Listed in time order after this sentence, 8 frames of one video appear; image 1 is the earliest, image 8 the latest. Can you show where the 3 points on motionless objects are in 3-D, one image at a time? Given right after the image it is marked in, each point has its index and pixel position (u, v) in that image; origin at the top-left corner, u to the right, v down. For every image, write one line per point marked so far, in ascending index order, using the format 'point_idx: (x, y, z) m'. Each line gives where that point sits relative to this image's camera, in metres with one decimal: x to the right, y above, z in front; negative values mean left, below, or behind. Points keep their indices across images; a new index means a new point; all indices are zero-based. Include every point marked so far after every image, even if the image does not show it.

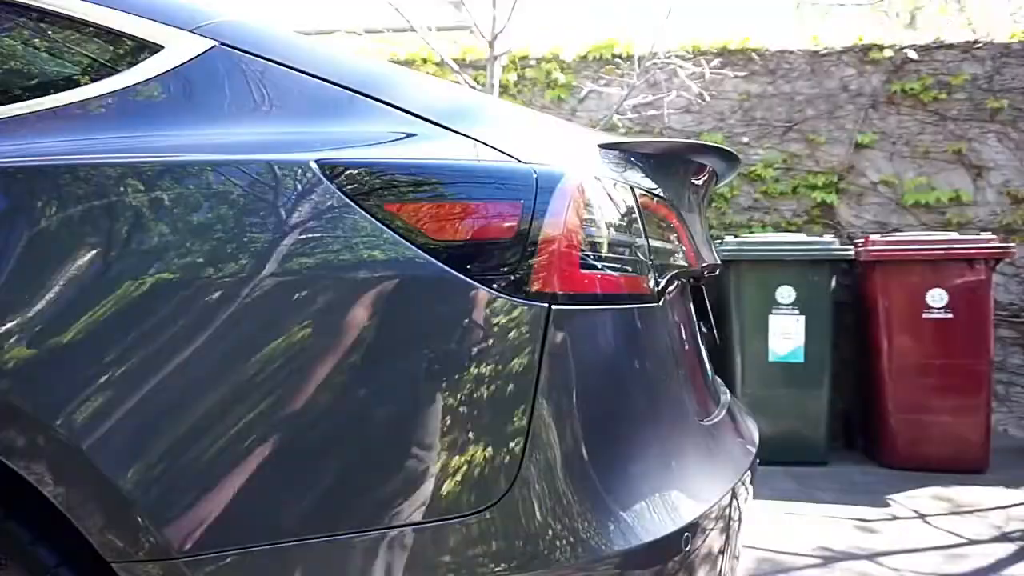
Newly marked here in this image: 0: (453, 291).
0: (-0.1, 0.0, +1.0) m
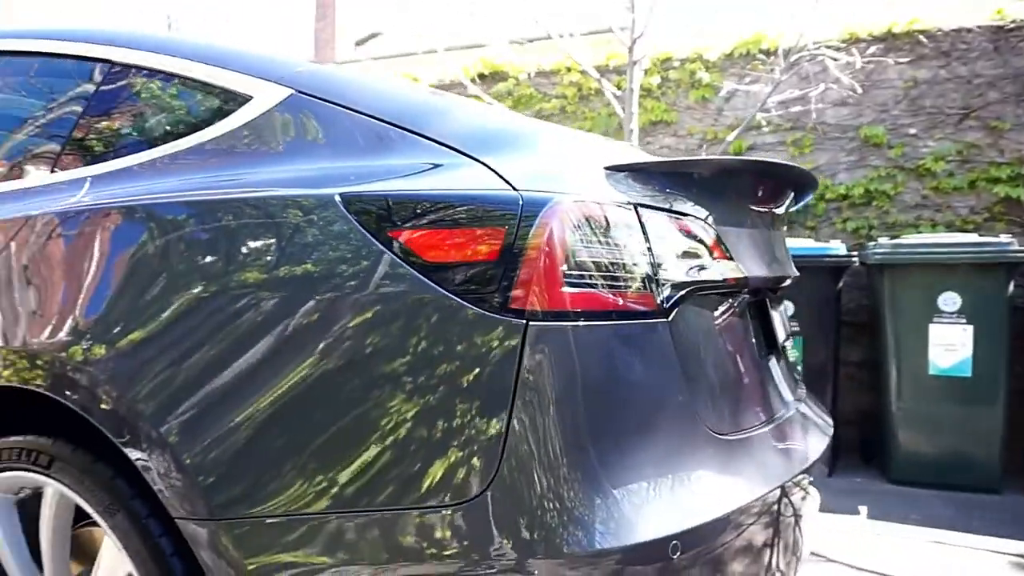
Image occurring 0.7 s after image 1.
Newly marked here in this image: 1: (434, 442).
0: (-0.1, 0.0, +1.1) m
1: (-0.1, -0.2, +1.1) m
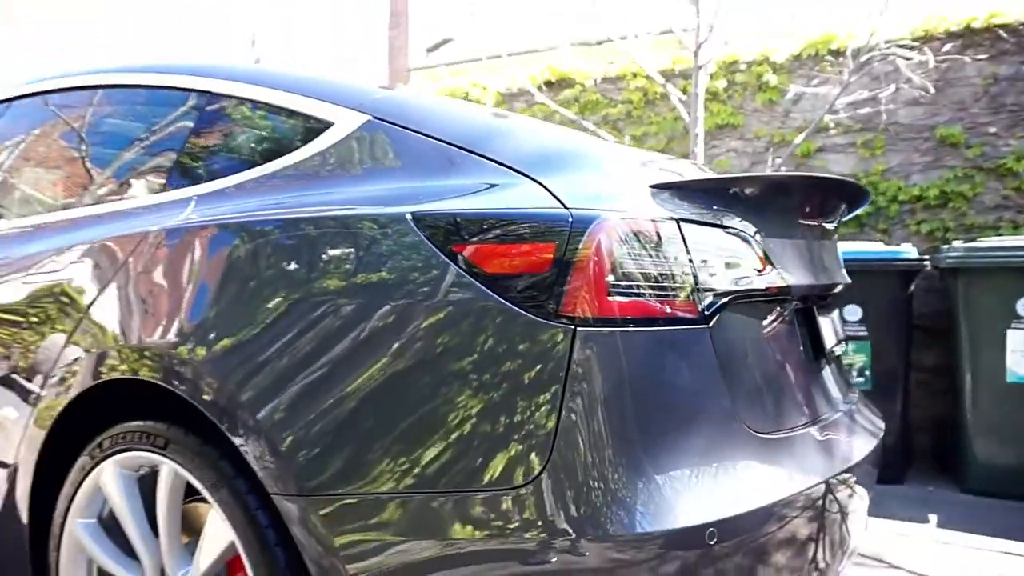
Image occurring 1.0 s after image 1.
0: (0.0, -0.1, +1.2) m
1: (0.0, -0.3, +1.2) m
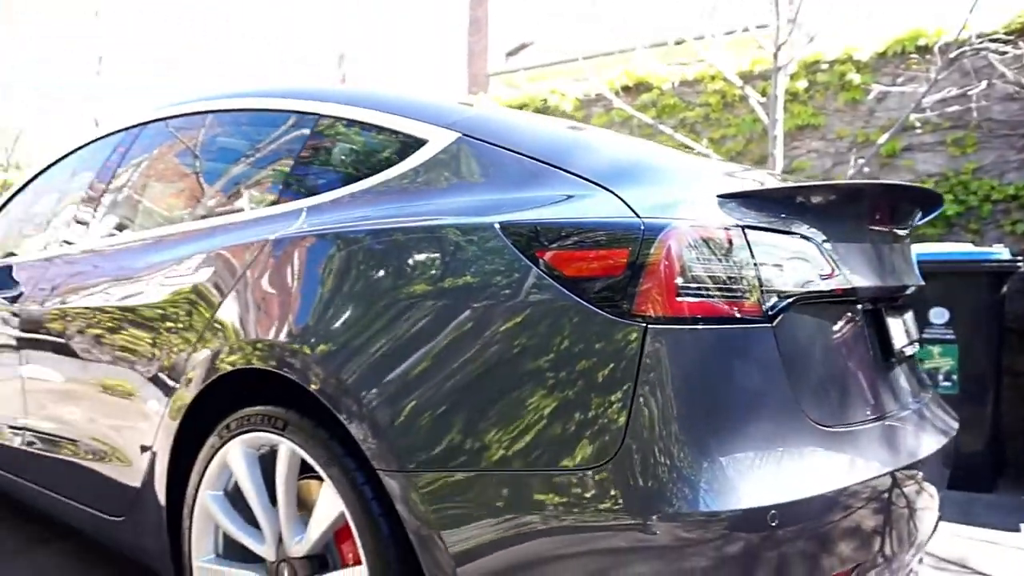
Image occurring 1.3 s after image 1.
0: (+0.2, -0.1, +1.4) m
1: (+0.1, -0.3, +1.3) m
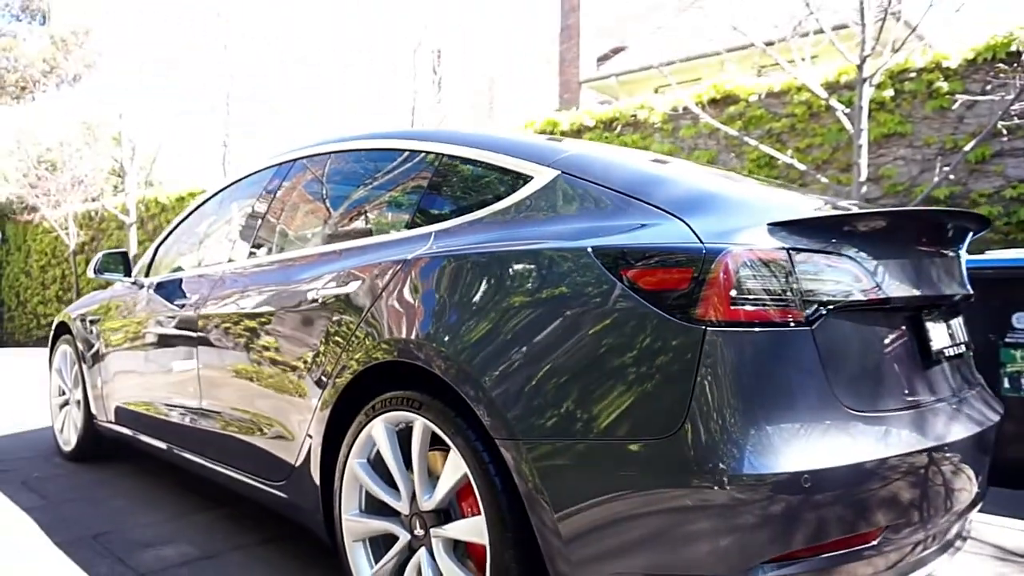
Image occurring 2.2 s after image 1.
0: (+0.4, -0.1, +1.7) m
1: (+0.3, -0.3, +1.7) m
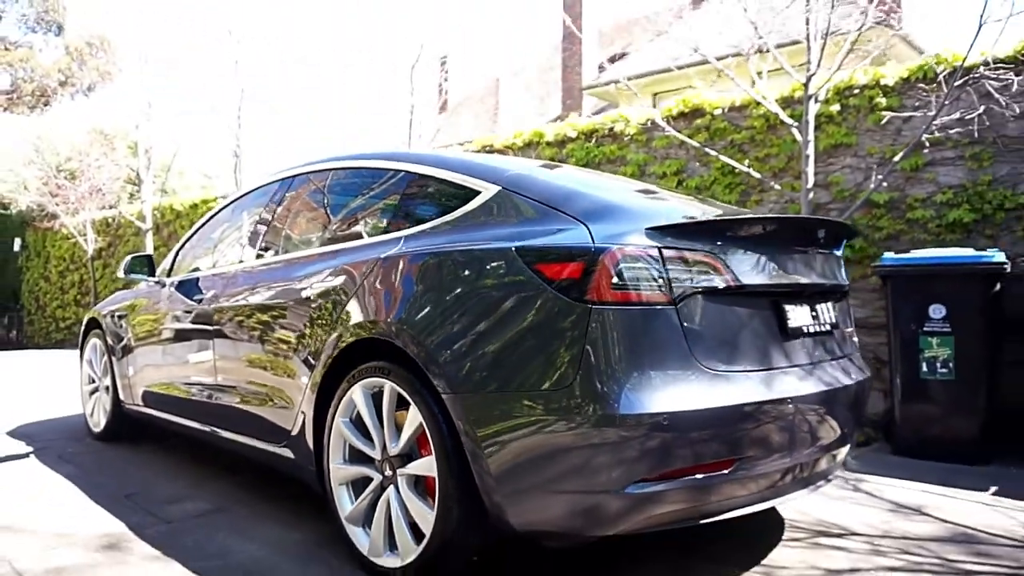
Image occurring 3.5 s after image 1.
0: (+0.2, 0.0, +2.2) m
1: (+0.1, -0.3, +2.2) m
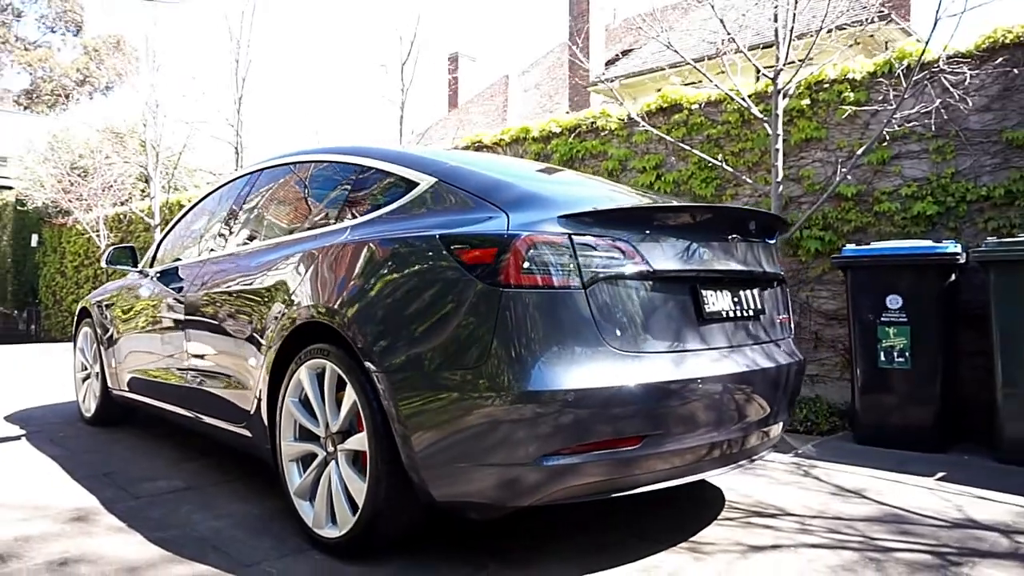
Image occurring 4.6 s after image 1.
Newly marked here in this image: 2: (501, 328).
0: (-0.1, 0.0, +2.4) m
1: (-0.1, -0.2, +2.4) m
2: (0.0, -0.1, +2.3) m
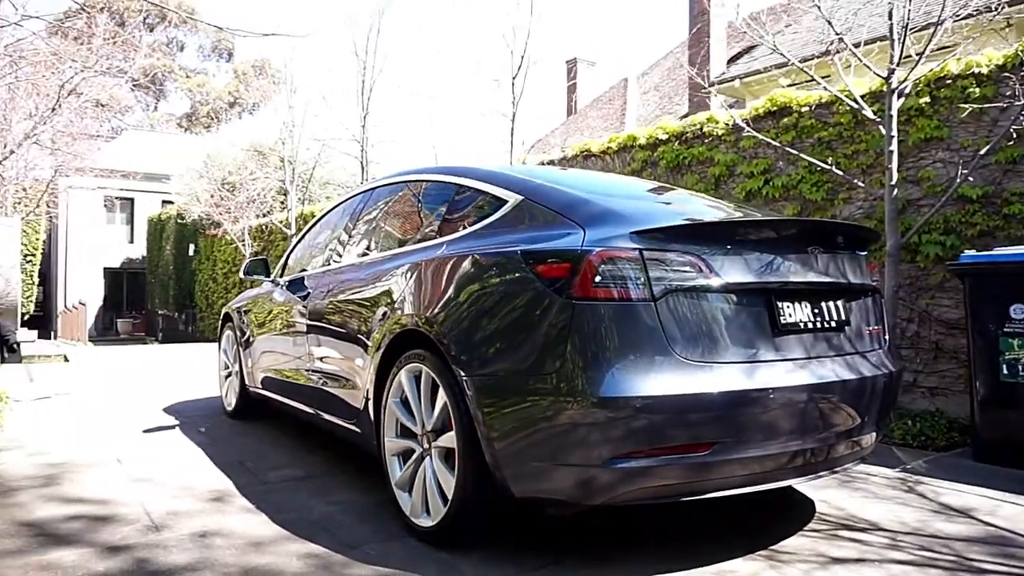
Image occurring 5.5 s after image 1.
0: (+0.2, 0.0, +2.5) m
1: (+0.1, -0.2, +2.5) m
2: (+0.2, -0.2, +2.5) m
